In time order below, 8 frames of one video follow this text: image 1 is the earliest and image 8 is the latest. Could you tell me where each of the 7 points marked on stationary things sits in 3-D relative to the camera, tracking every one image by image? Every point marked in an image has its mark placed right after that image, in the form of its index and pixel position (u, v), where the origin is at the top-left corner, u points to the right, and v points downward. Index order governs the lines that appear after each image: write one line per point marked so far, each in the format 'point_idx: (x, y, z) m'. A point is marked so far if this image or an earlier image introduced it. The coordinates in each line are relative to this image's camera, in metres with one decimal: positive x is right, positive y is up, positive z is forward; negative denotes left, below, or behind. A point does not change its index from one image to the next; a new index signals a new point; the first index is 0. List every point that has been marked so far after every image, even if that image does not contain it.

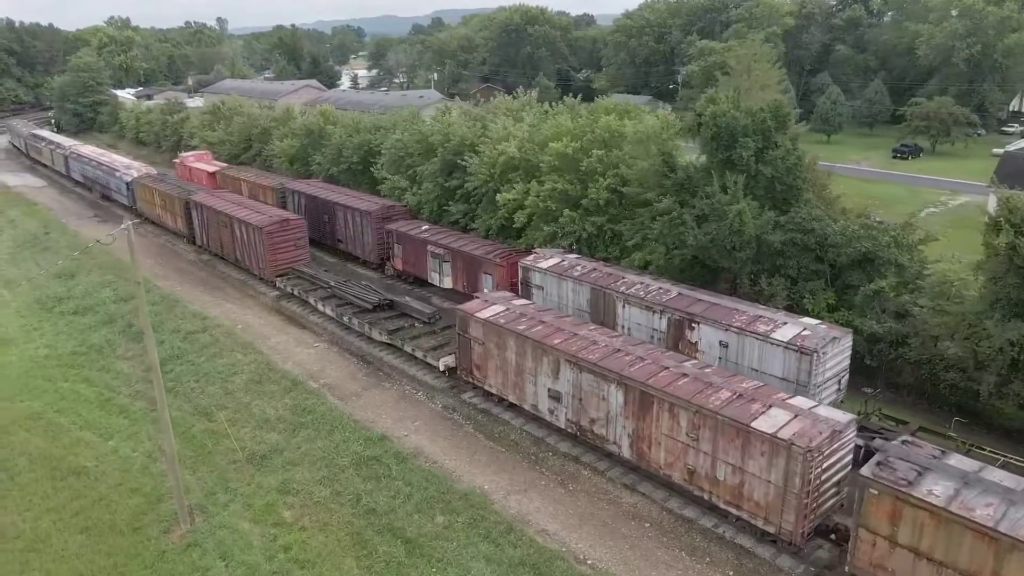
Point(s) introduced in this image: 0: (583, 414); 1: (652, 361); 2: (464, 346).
0: (+1.8, -3.2, +16.7) m
1: (+3.4, -1.8, +16.0) m
2: (-1.4, -1.8, +19.5) m
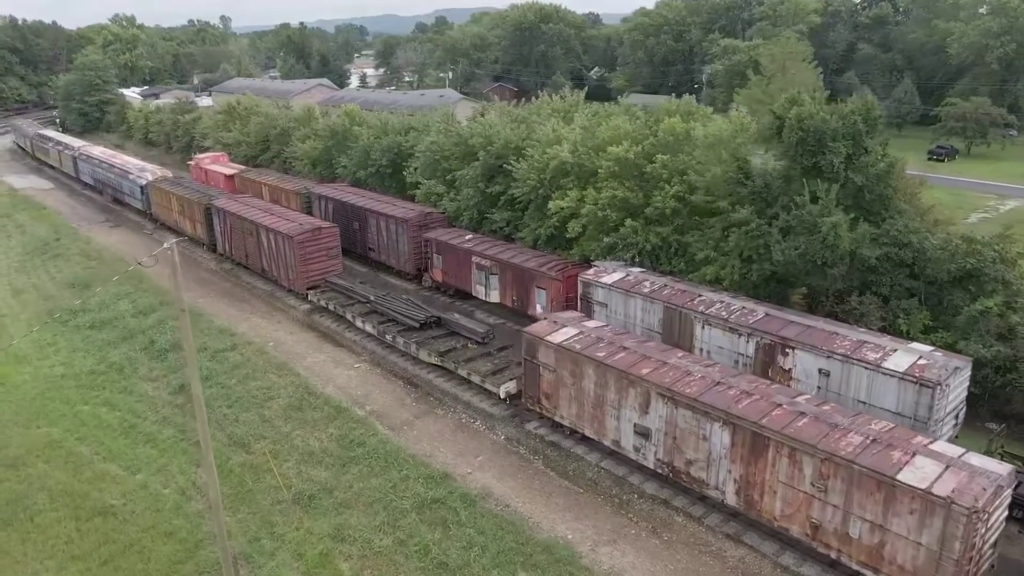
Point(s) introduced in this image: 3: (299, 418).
0: (+3.8, -3.8, +14.8) m
1: (+5.4, -2.4, +14.1) m
2: (+0.5, -2.3, +17.7) m
3: (-6.4, -3.9, +19.5) m
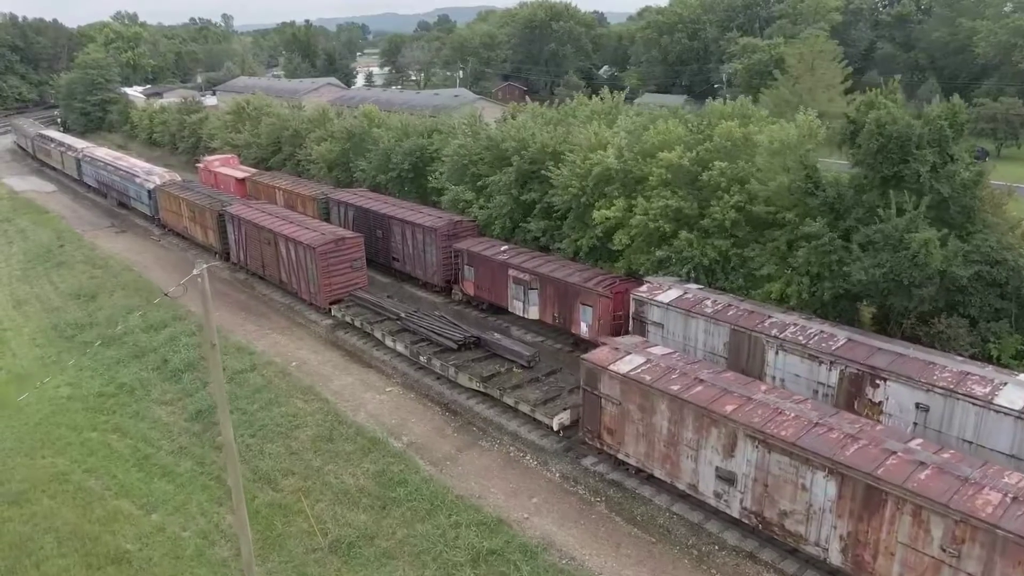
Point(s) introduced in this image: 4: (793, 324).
0: (+5.2, -4.4, +13.1) m
1: (+6.8, -2.9, +12.4) m
2: (+1.9, -2.9, +16.0) m
3: (-5.0, -4.4, +17.8) m
4: (+7.4, -1.0, +17.2) m
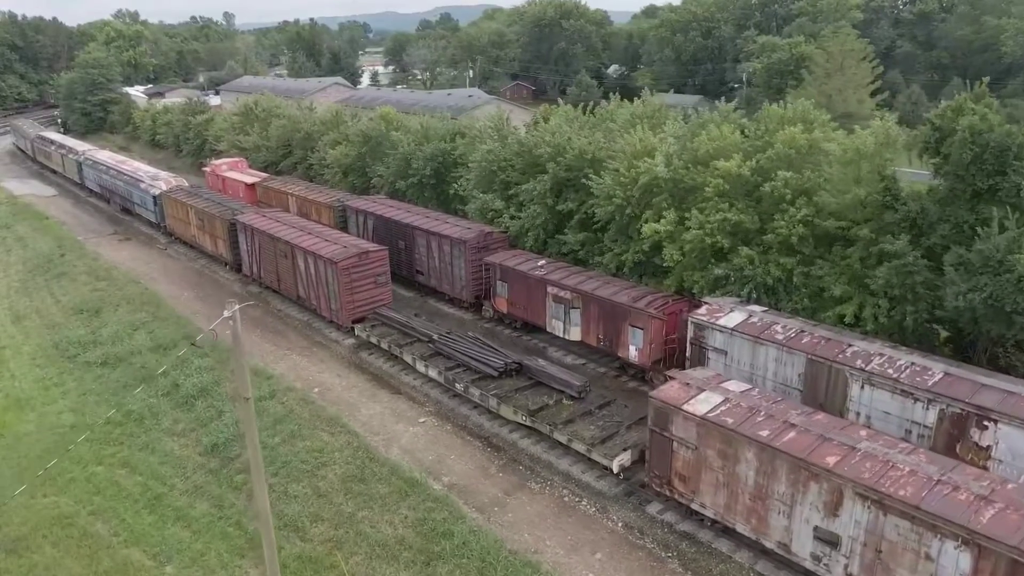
0: (+6.5, -5.0, +11.4) m
1: (+8.1, -3.6, +10.7) m
2: (+3.2, -3.5, +14.2) m
3: (-3.7, -5.1, +16.0) m
4: (+8.7, -1.6, +15.5) m
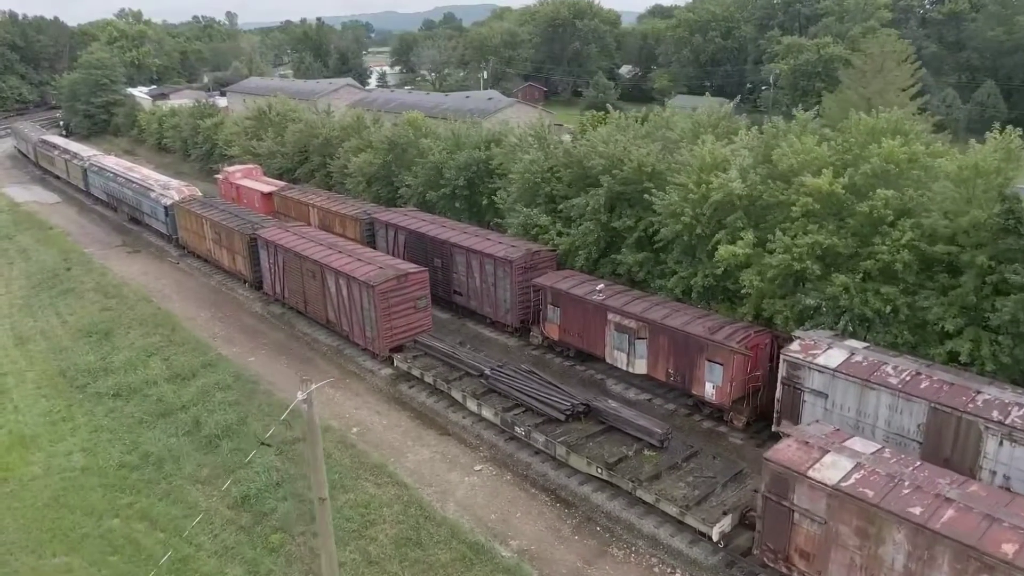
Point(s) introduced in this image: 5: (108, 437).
0: (+8.2, -5.8, +9.4) m
1: (+9.8, -4.4, +8.7) m
2: (+4.9, -4.3, +12.2) m
3: (-2.0, -5.9, +14.0) m
4: (+10.4, -2.4, +13.5) m
5: (-12.2, -4.5, +19.7) m
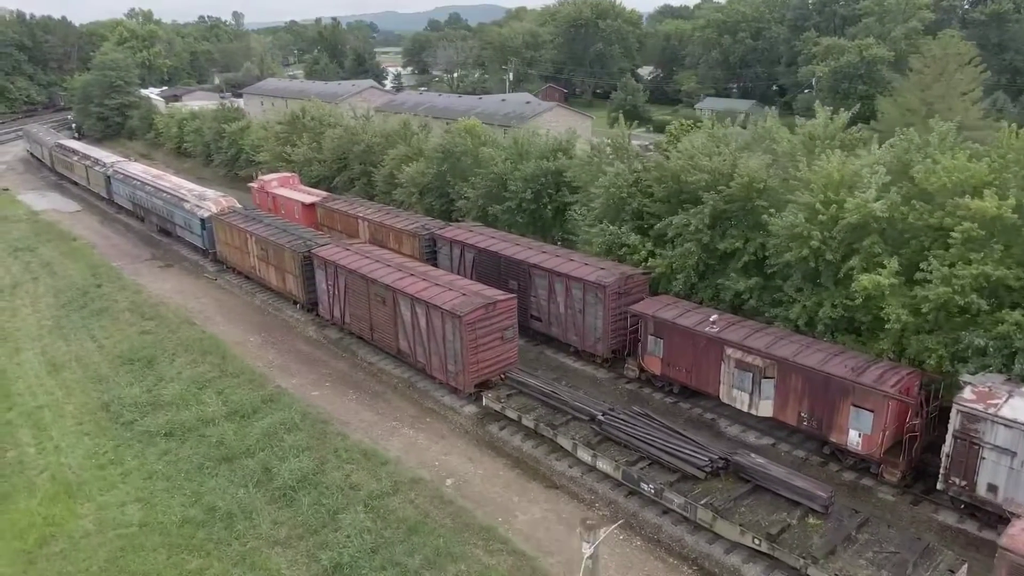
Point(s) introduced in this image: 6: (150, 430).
0: (+11.0, -6.6, +7.3) m
1: (+12.7, -5.2, +6.6) m
2: (+7.8, -5.1, +10.1) m
3: (+0.9, -6.7, +11.9) m
4: (+13.3, -3.3, +11.4) m
5: (-9.3, -5.3, +17.6) m
6: (-11.0, -4.3, +19.8) m
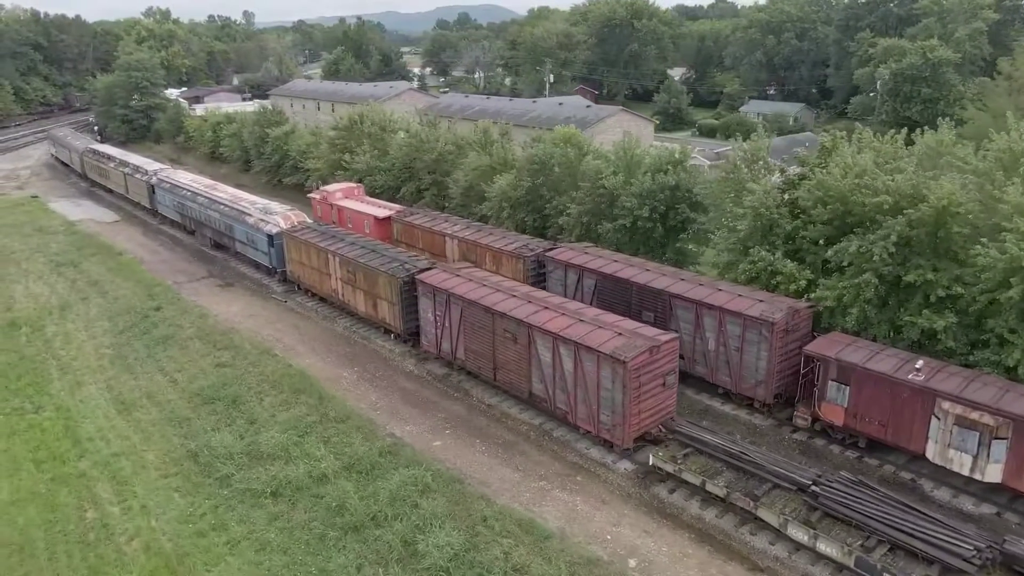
0: (+15.2, -7.6, +4.8) m
1: (+16.8, -6.2, +4.1) m
2: (+11.9, -6.1, +7.6) m
3: (+5.0, -7.7, +9.4) m
4: (+17.4, -4.2, +8.9) m
5: (-5.2, -6.3, +15.0) m
6: (-6.9, -5.2, +17.2) m
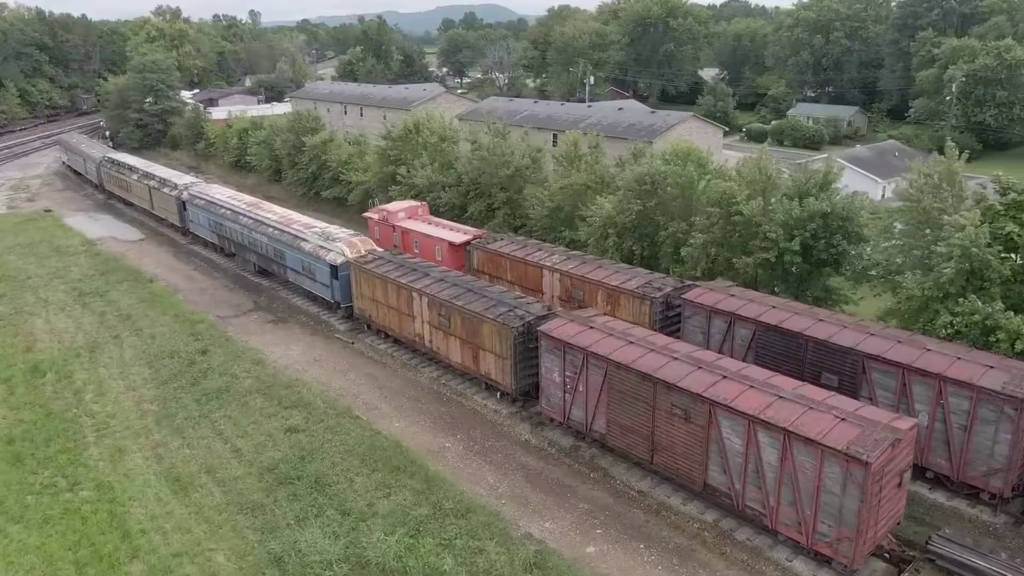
0: (+19.0, -9.0, +1.1) m
1: (+20.6, -7.6, +0.5) m
2: (+15.7, -7.5, +3.9) m
3: (+8.8, -9.1, +5.7) m
4: (+21.2, -5.6, +5.3) m
5: (-1.4, -7.7, +11.3) m
6: (-3.1, -6.6, +13.5) m
